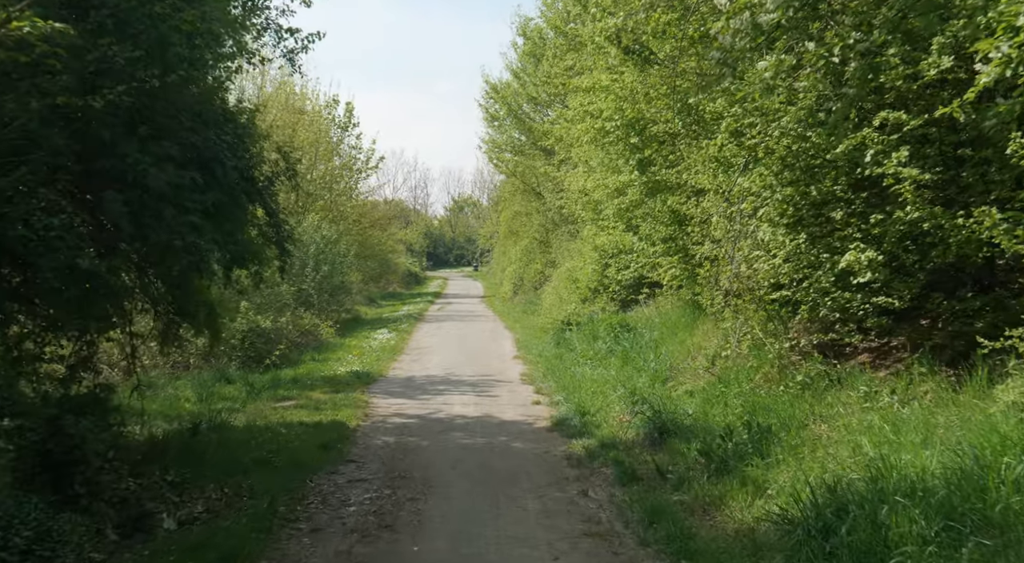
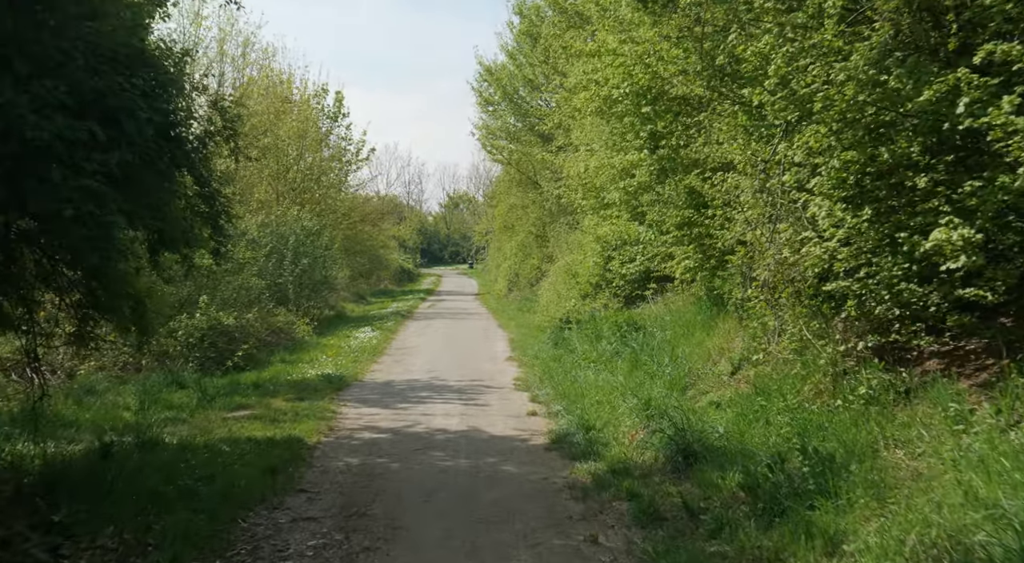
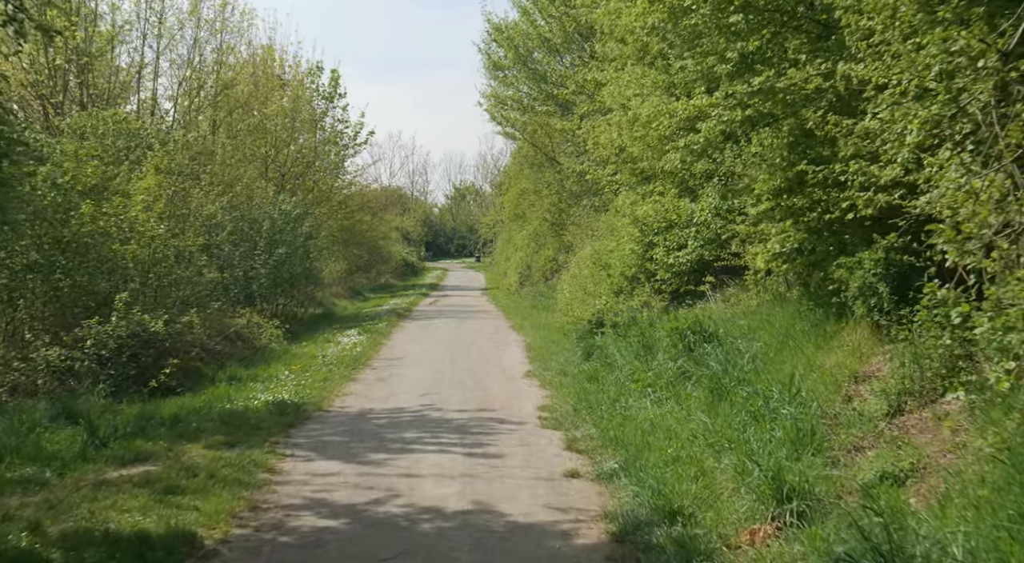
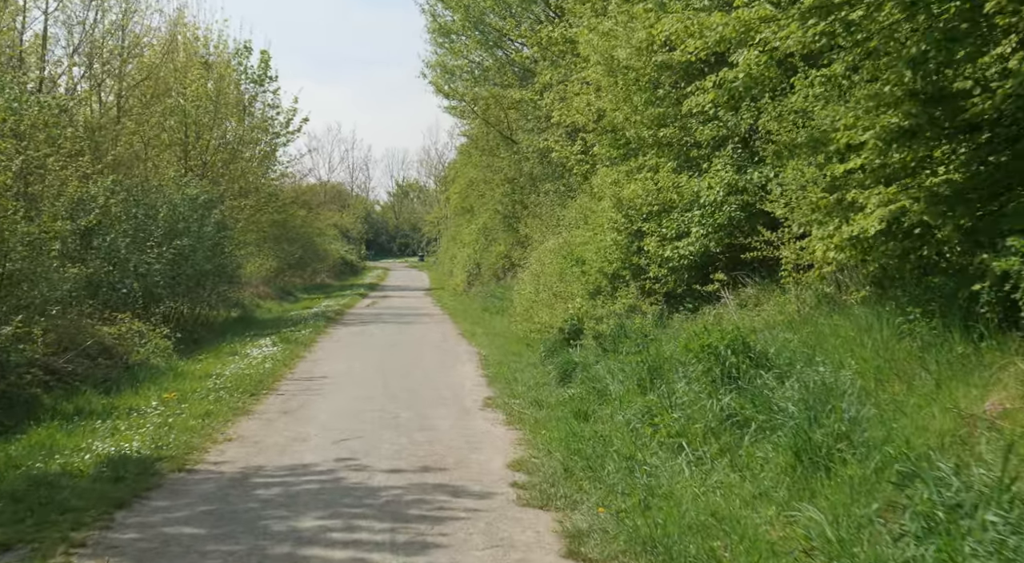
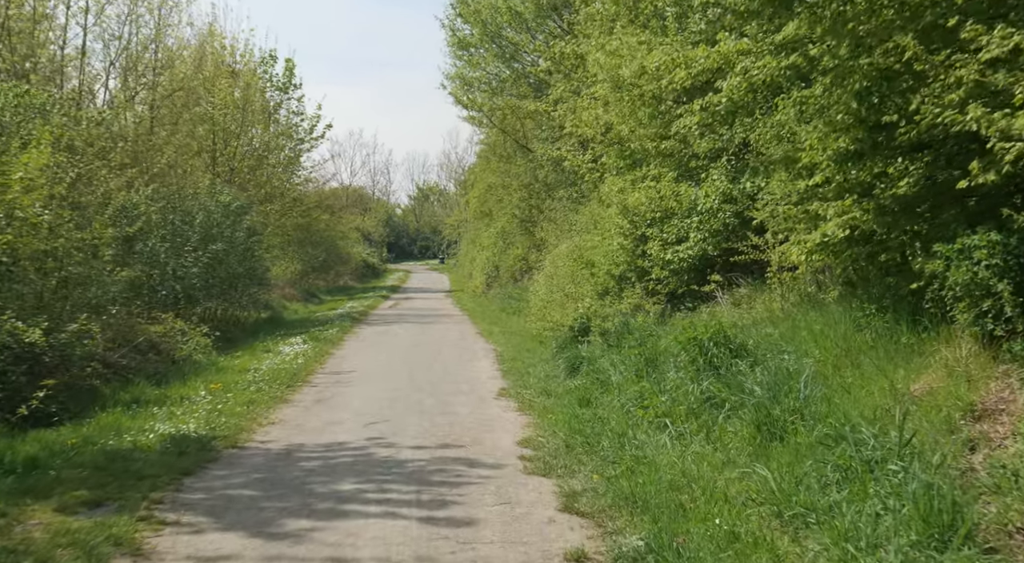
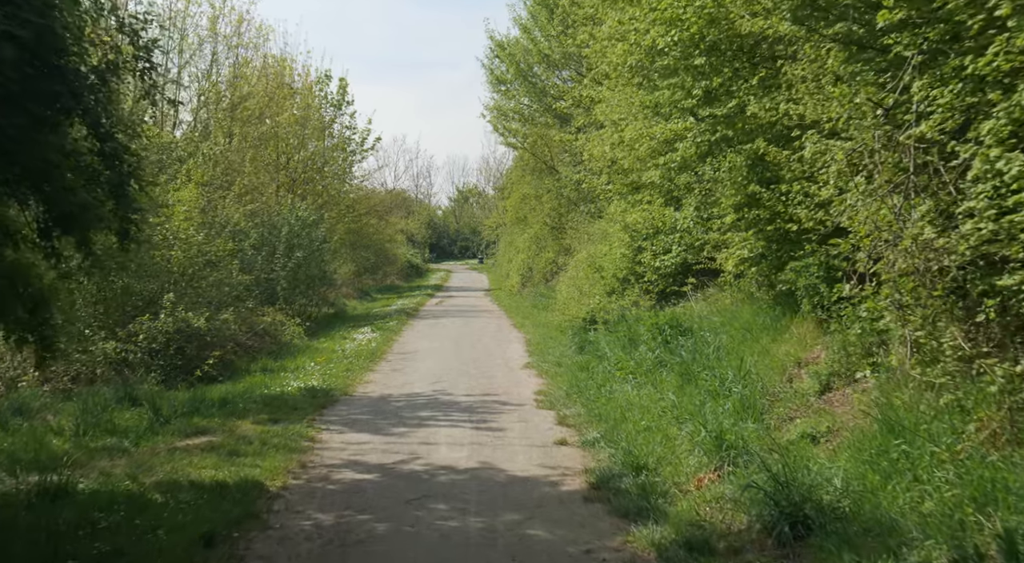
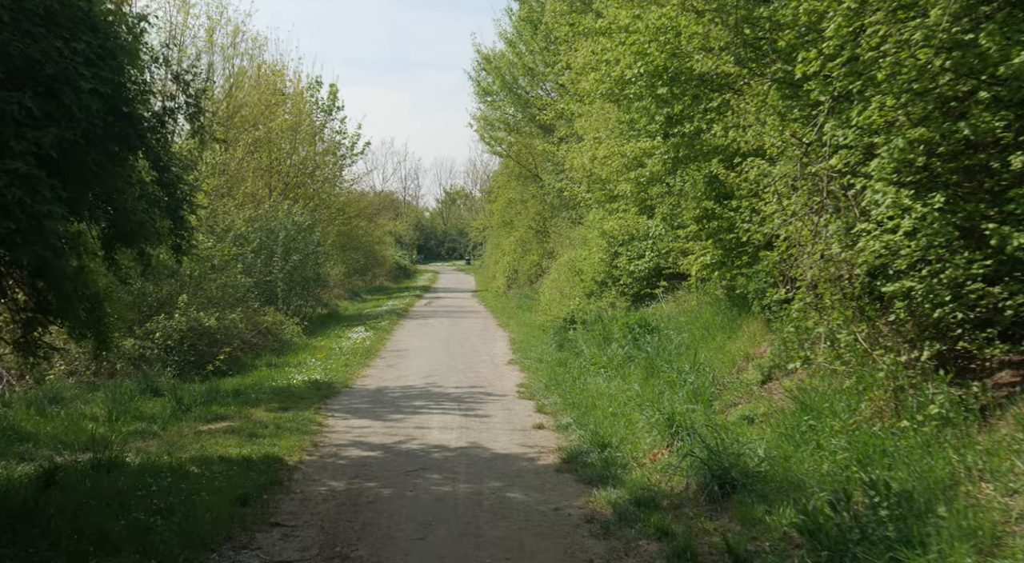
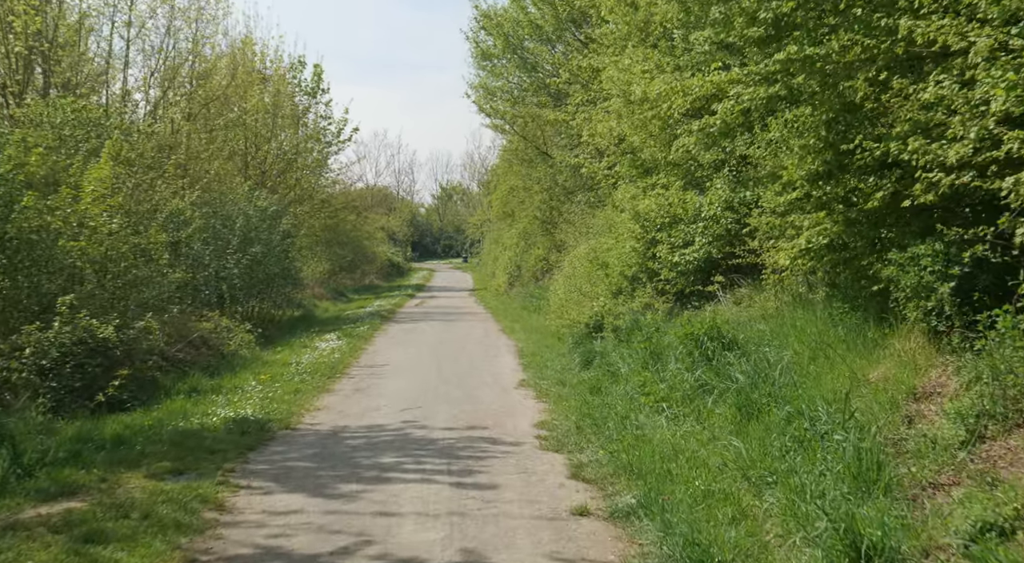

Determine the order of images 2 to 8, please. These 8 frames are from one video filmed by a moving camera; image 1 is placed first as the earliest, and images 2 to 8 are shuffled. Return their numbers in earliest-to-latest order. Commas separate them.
2, 7, 6, 3, 8, 5, 4
